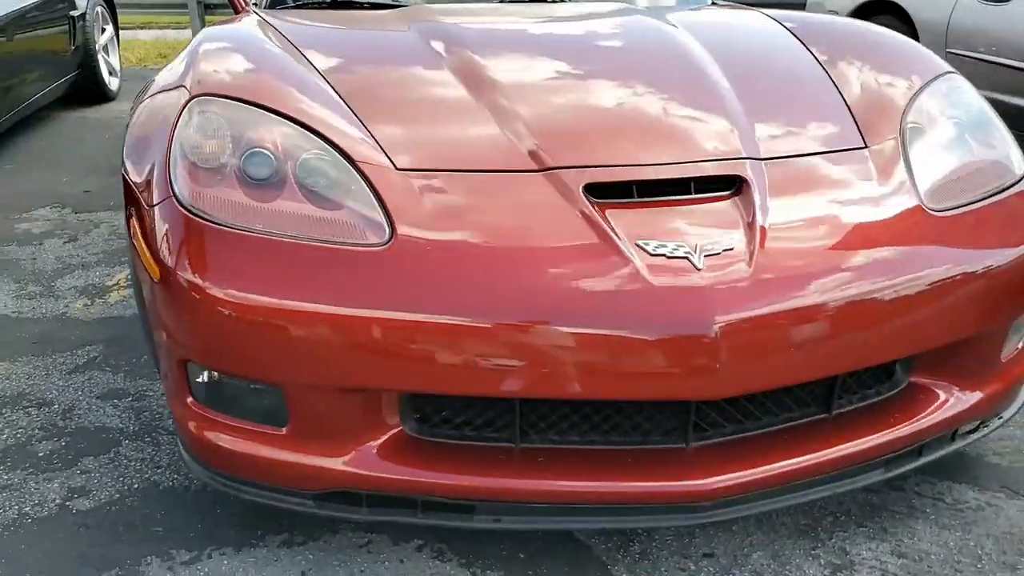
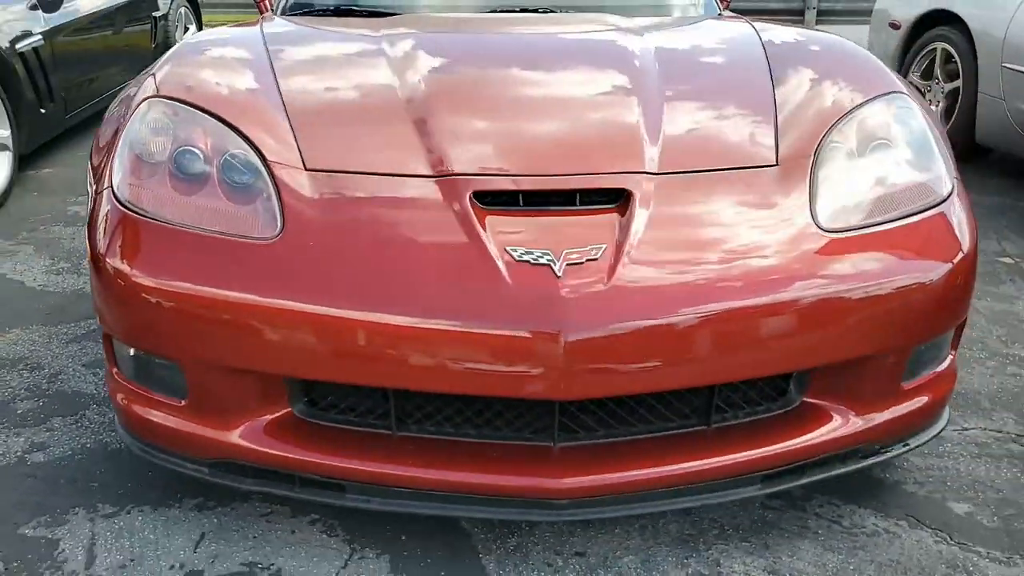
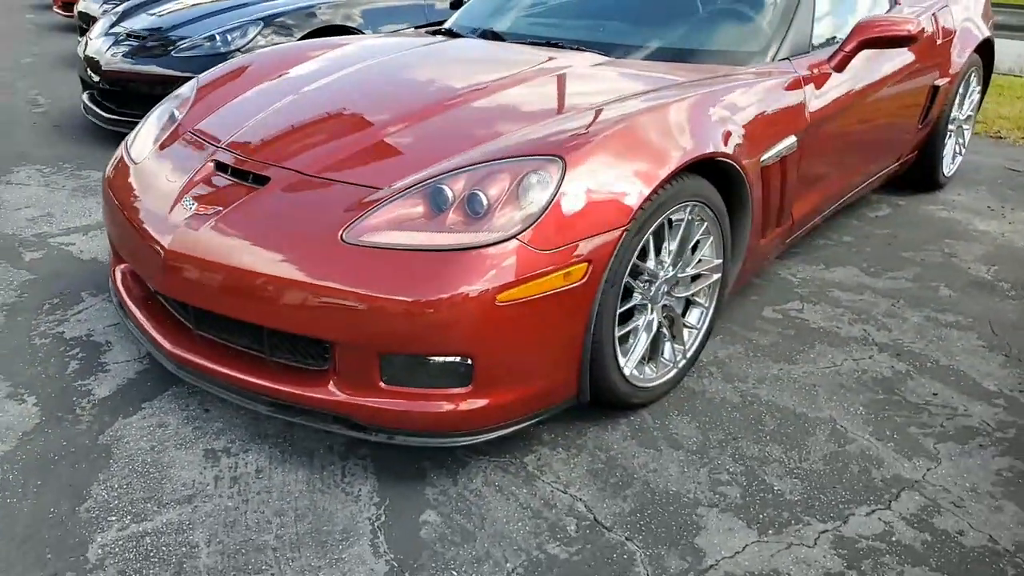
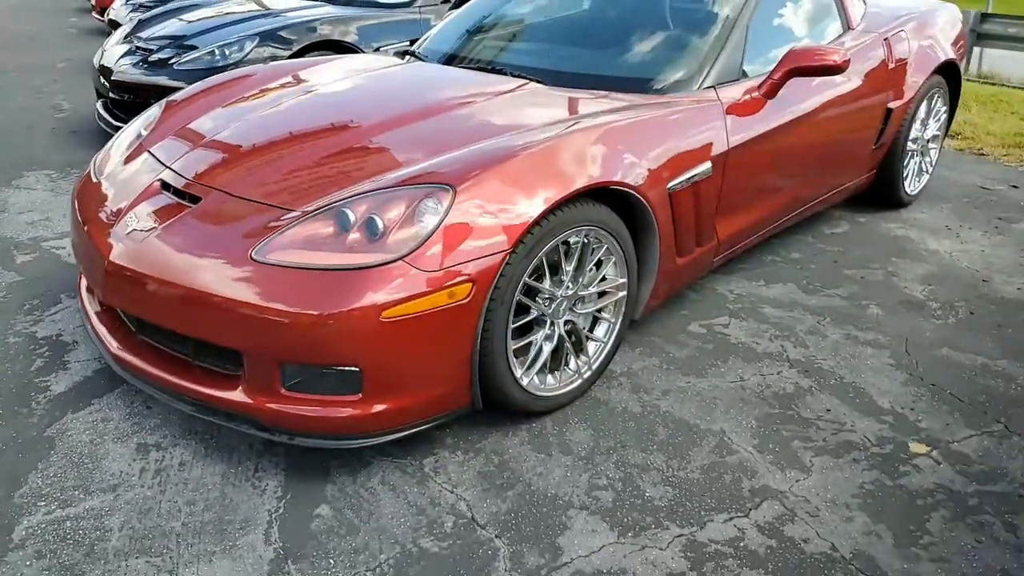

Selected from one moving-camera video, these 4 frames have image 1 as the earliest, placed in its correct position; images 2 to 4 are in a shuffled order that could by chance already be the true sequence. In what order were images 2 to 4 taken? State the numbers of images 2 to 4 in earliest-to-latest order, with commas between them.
2, 3, 4
